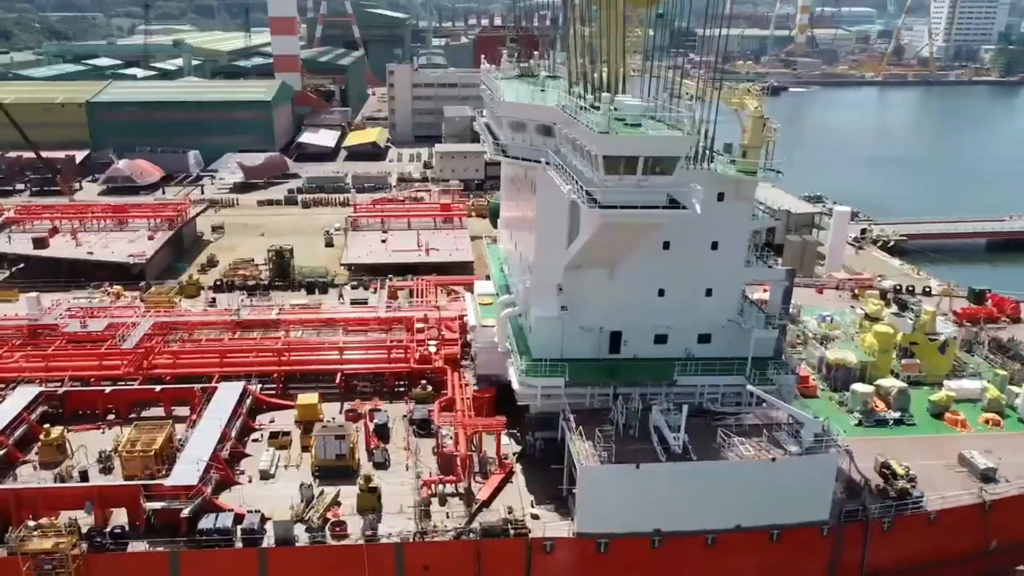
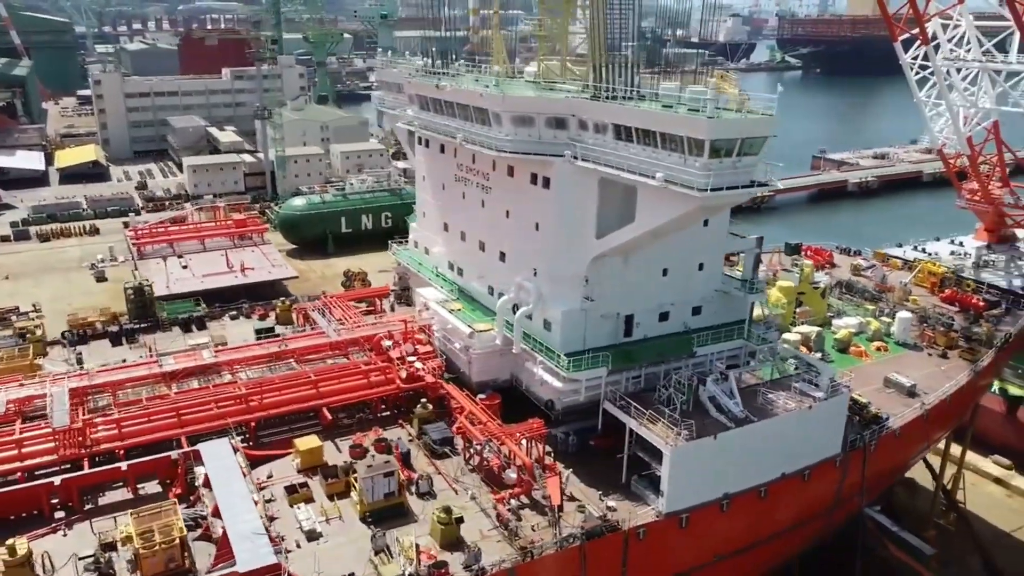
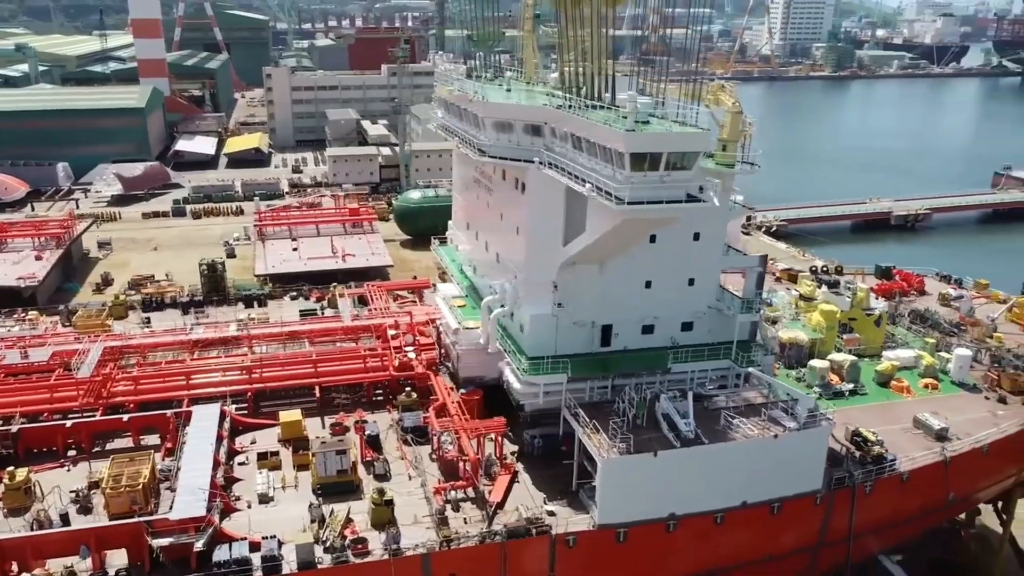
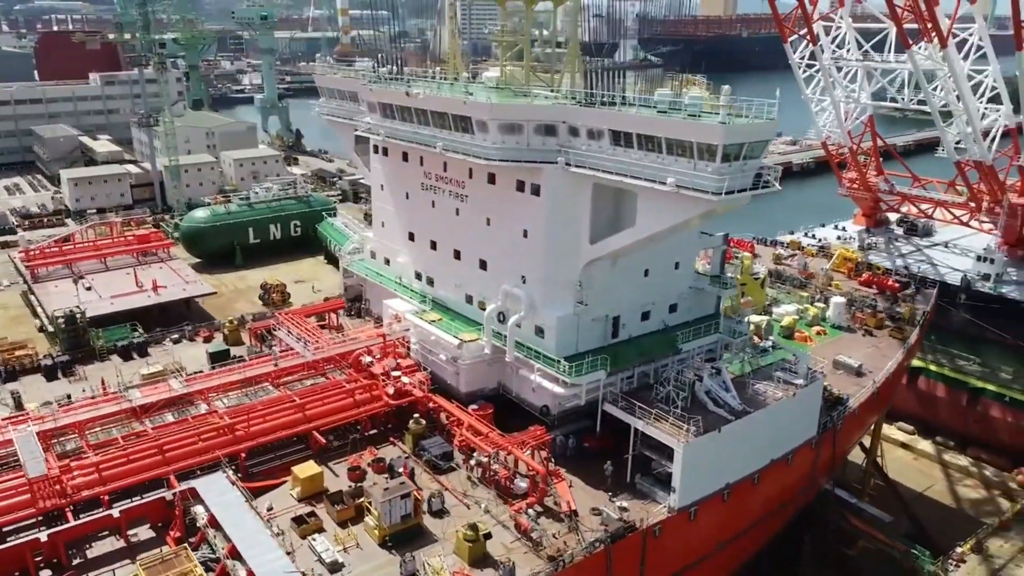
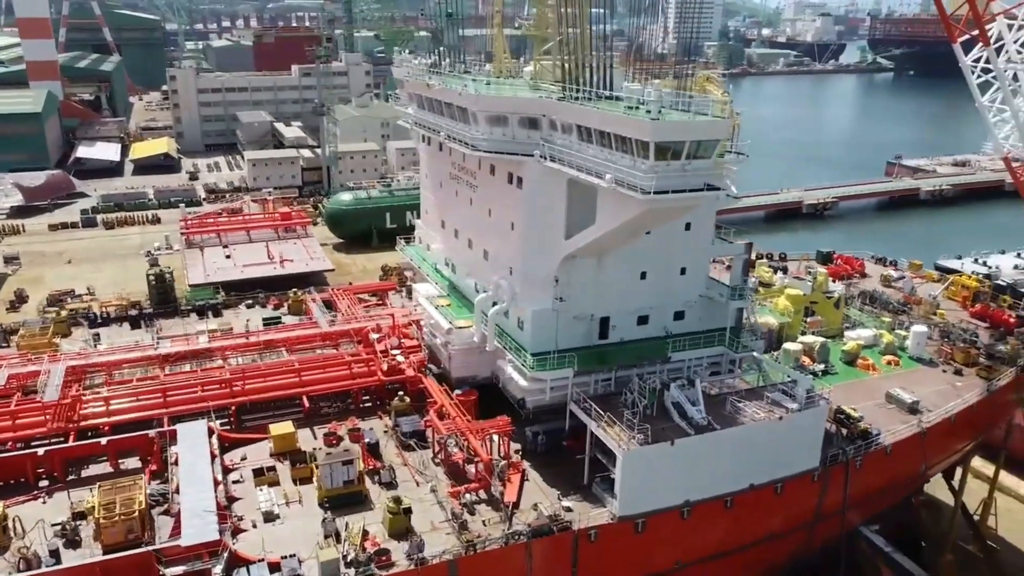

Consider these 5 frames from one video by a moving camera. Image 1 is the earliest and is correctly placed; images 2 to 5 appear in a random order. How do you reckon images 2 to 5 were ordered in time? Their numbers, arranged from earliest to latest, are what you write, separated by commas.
3, 5, 2, 4
